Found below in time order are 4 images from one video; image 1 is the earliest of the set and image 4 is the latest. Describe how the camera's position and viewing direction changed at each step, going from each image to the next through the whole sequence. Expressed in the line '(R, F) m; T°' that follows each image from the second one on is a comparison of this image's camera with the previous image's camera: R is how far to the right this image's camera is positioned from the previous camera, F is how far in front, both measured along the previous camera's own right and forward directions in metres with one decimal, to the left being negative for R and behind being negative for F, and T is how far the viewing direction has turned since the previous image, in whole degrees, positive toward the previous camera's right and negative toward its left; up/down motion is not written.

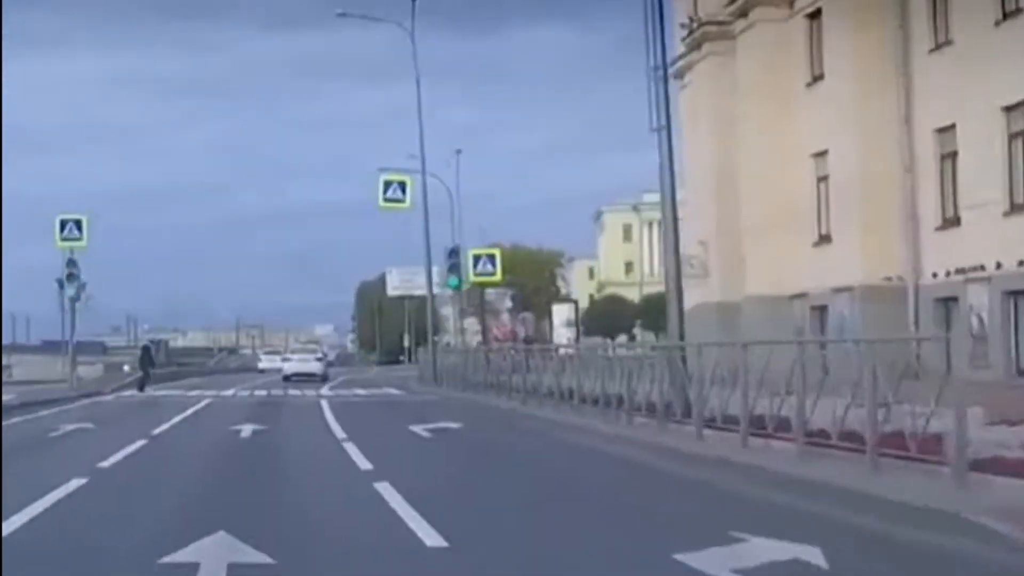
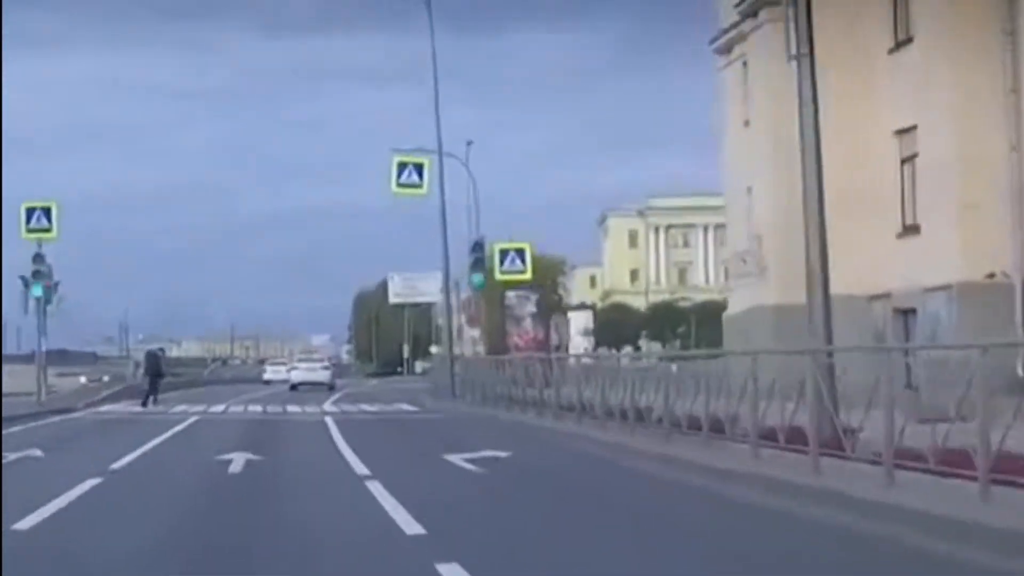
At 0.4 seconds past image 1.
(-0.4, +2.6) m; 0°
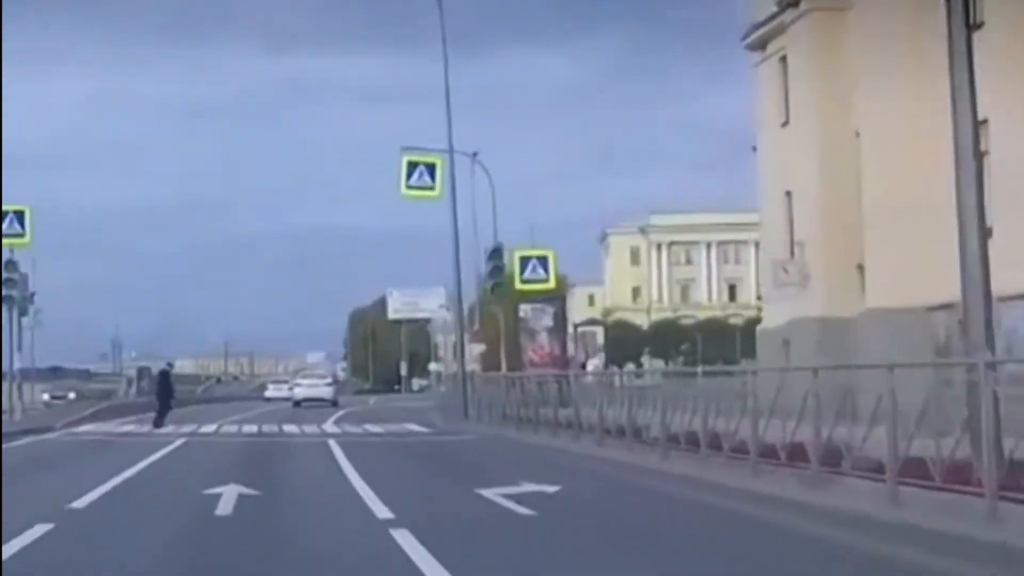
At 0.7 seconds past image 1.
(-0.2, +1.7) m; 0°
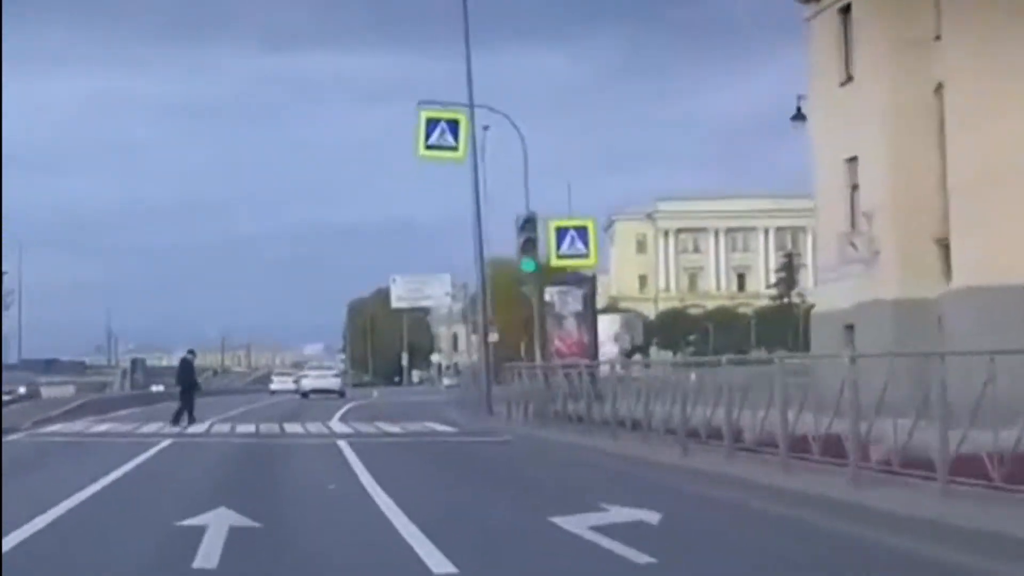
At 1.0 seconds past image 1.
(-0.3, +2.1) m; 0°
